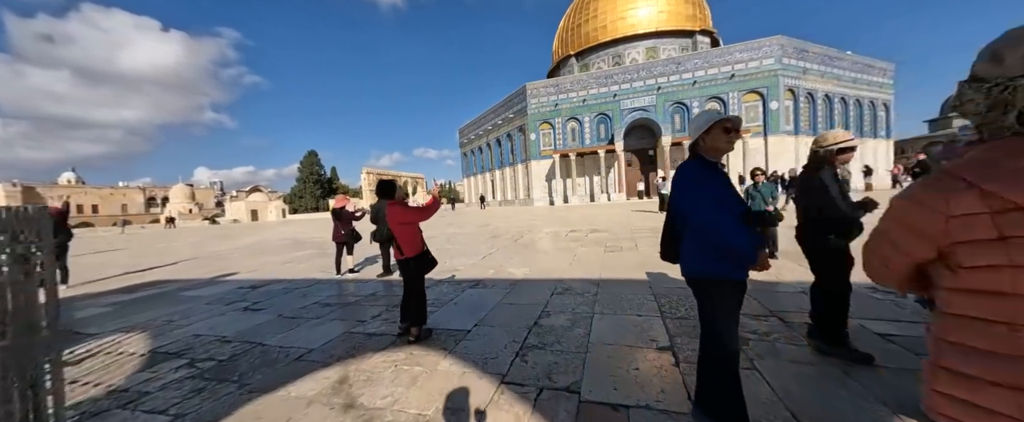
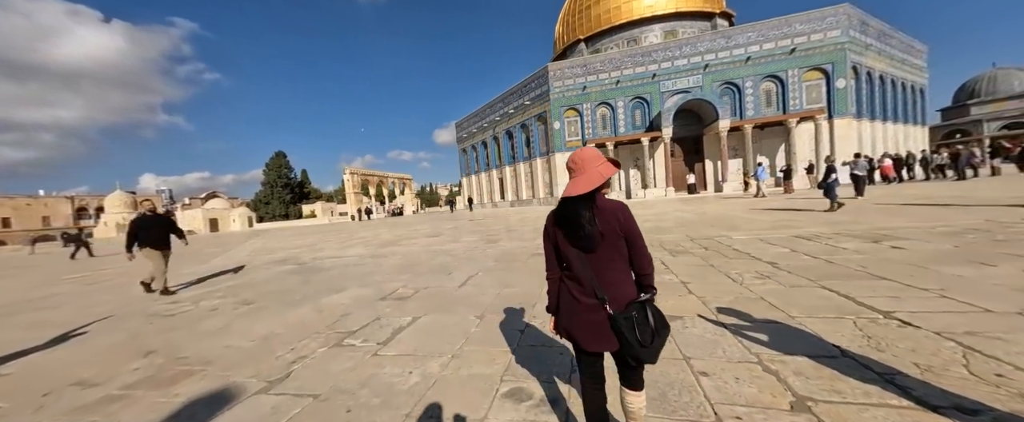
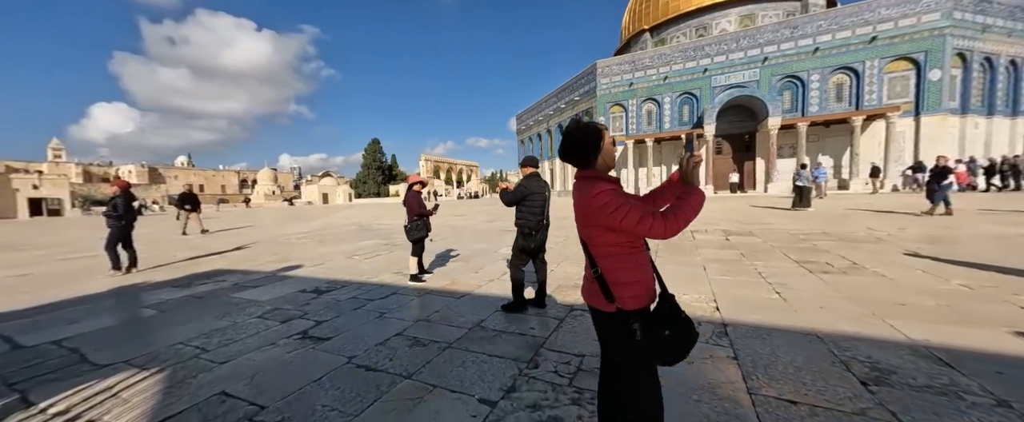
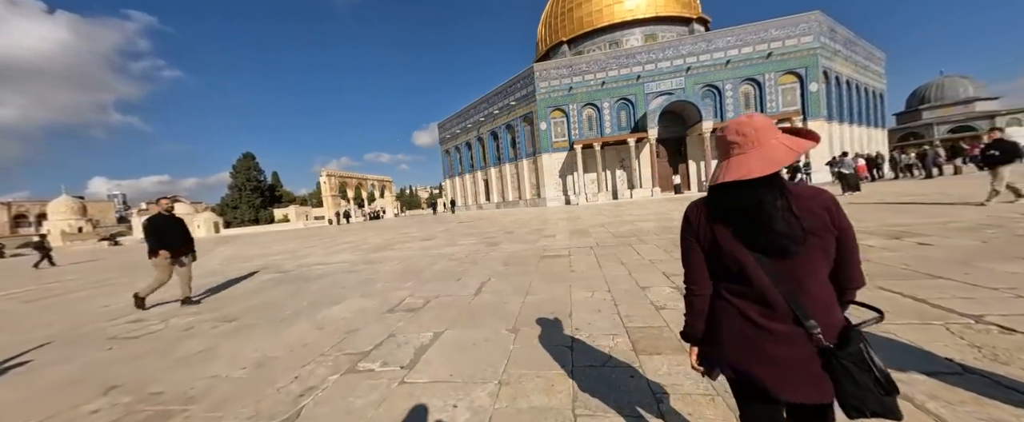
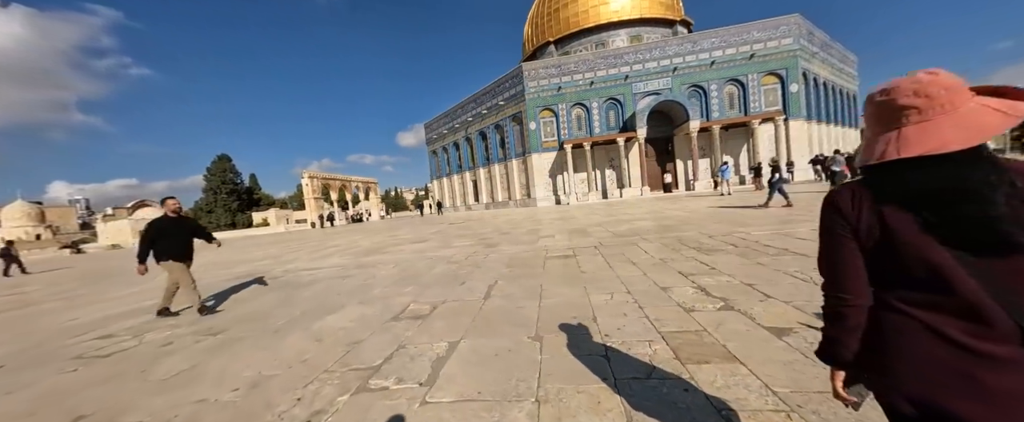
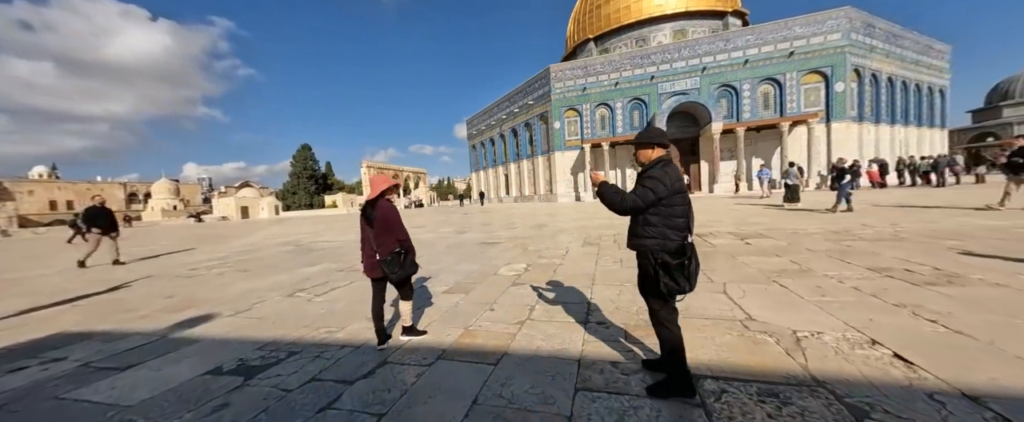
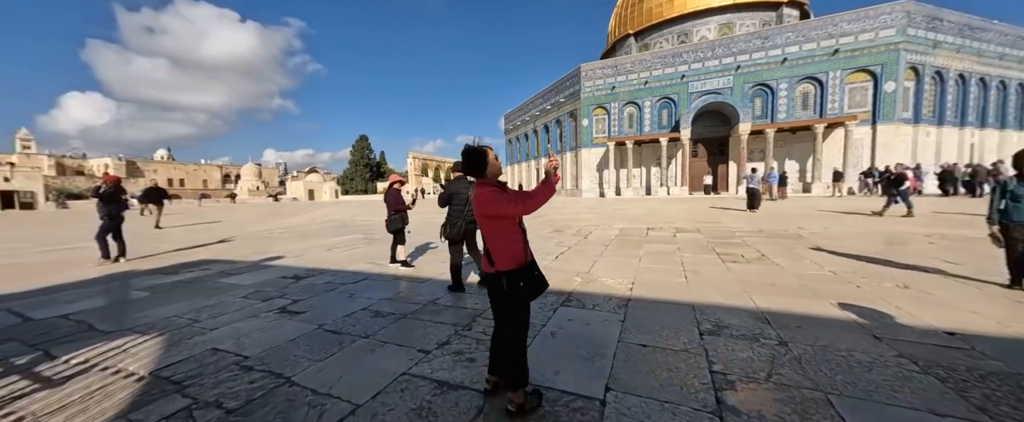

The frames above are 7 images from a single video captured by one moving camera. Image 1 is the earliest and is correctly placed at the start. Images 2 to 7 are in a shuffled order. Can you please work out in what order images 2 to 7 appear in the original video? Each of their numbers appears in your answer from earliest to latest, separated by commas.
7, 3, 6, 2, 4, 5
